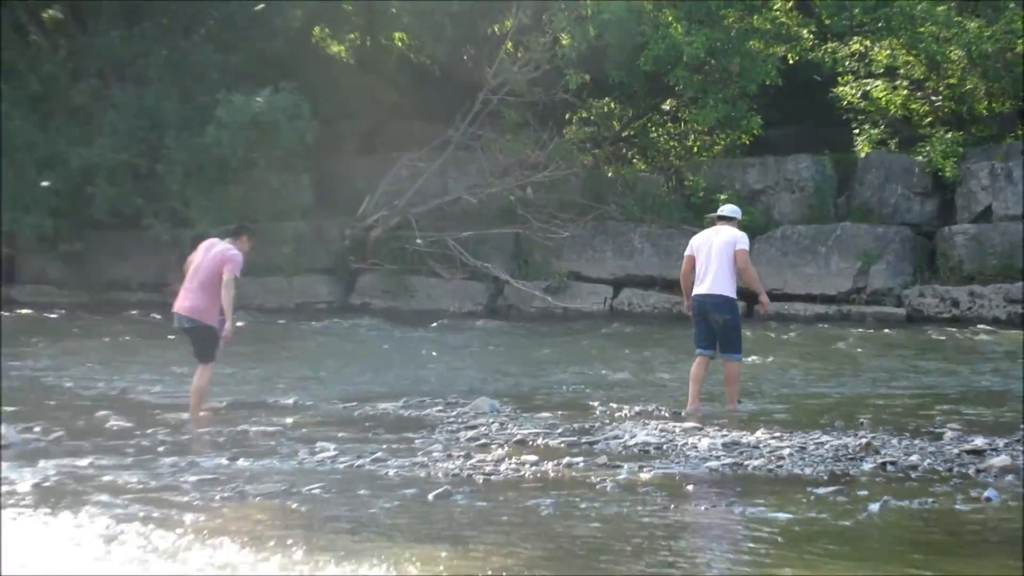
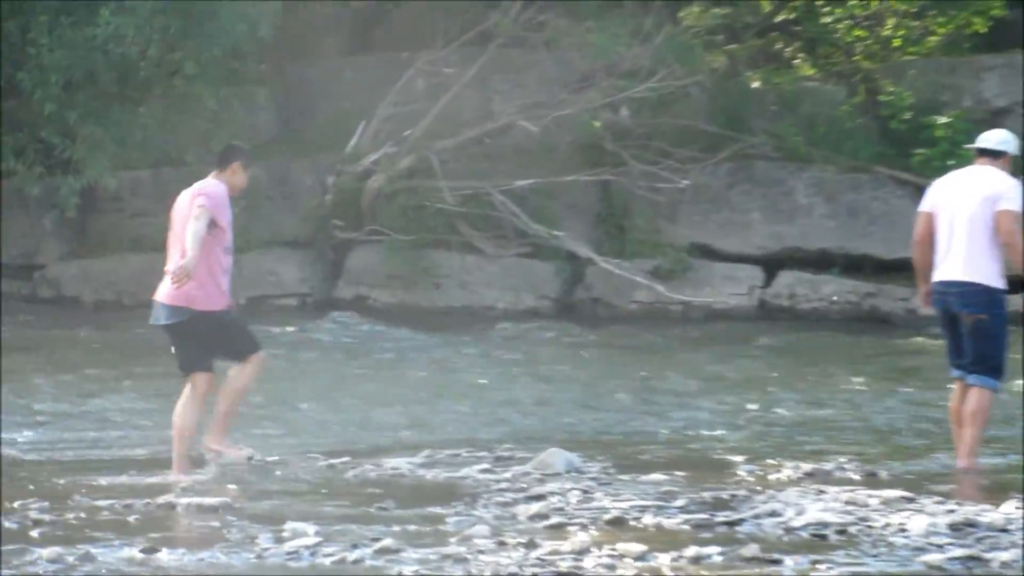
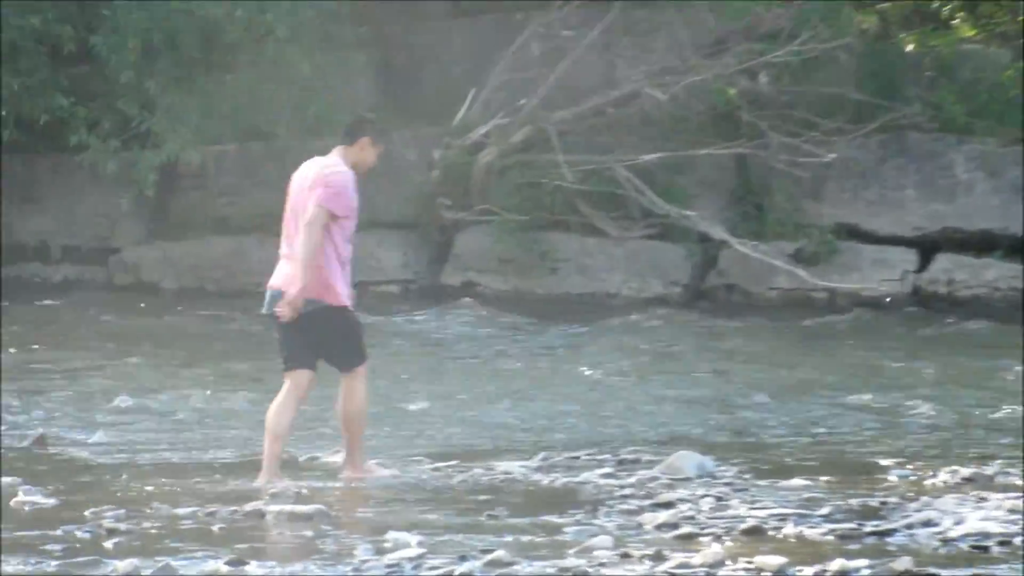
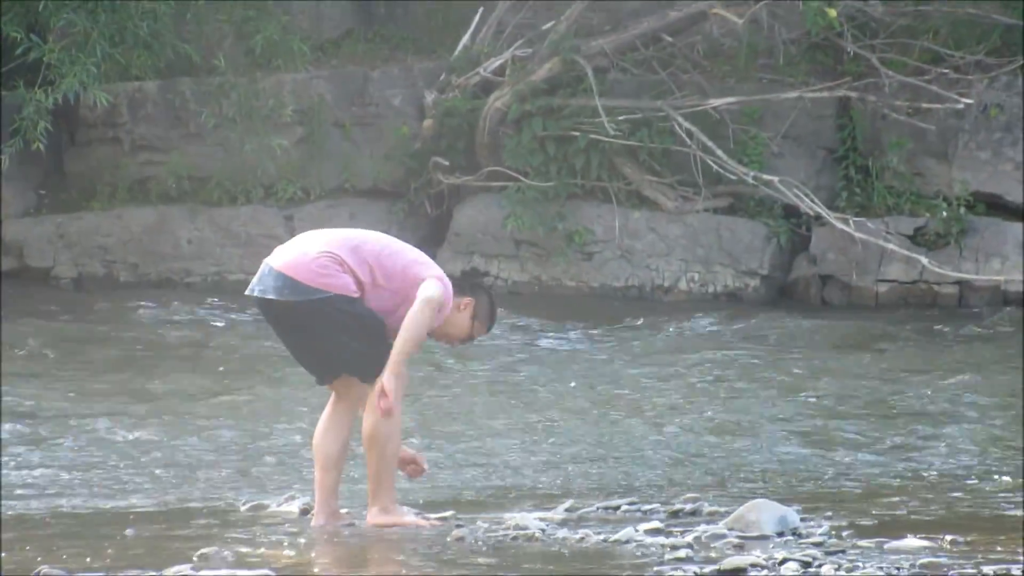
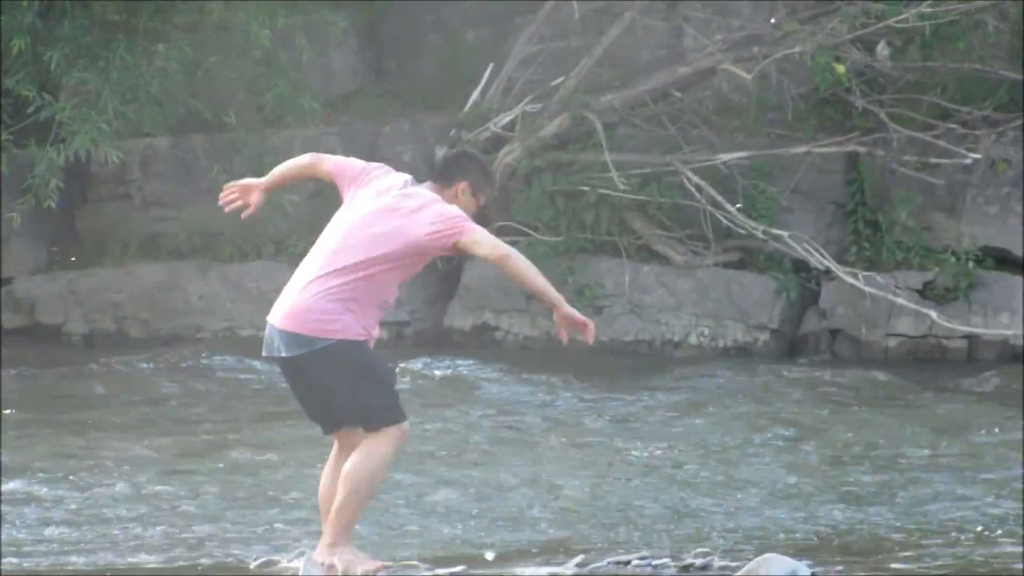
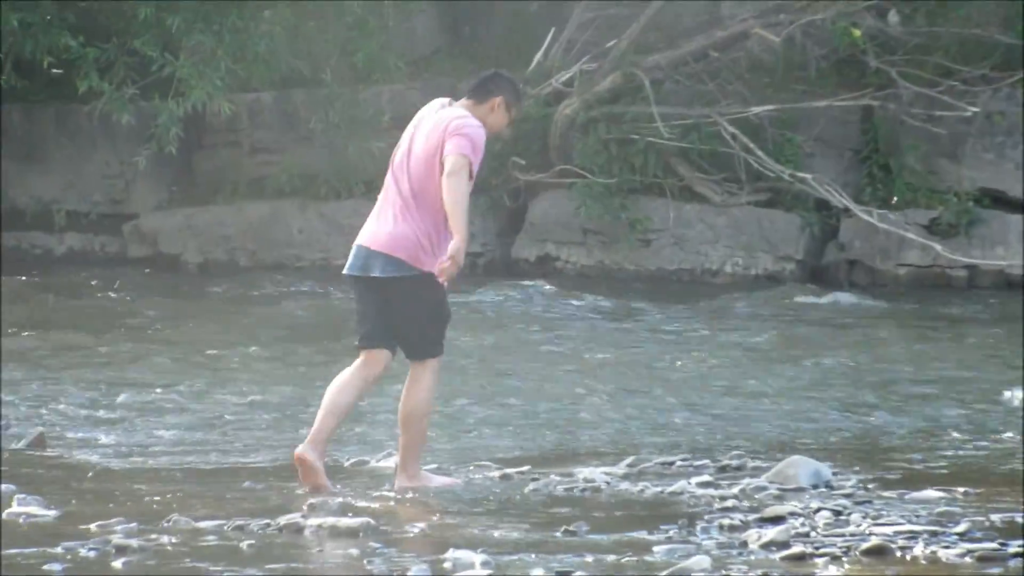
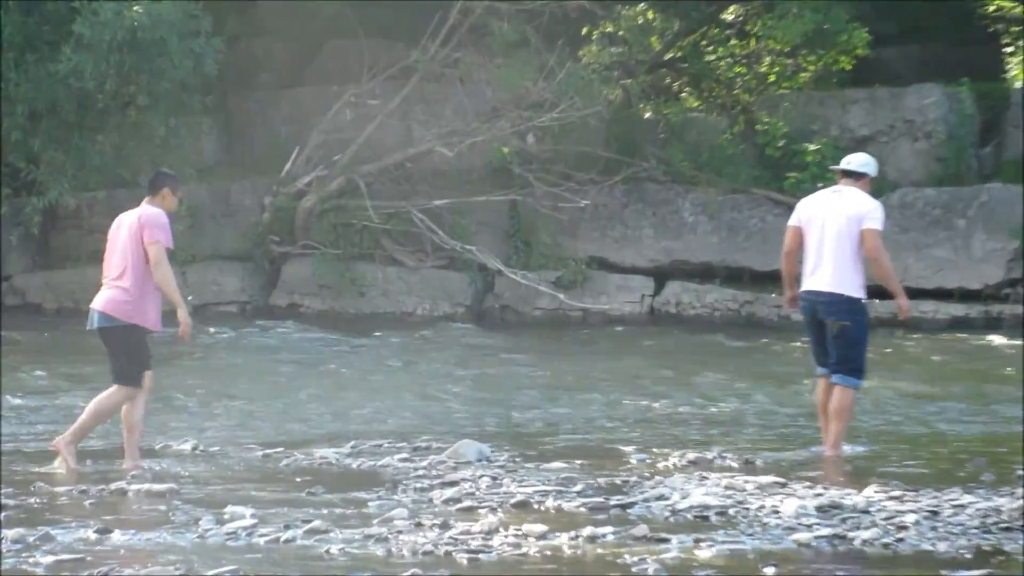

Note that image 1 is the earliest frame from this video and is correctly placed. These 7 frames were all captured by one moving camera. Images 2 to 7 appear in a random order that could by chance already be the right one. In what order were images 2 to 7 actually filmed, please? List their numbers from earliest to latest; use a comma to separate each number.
7, 2, 3, 6, 5, 4
